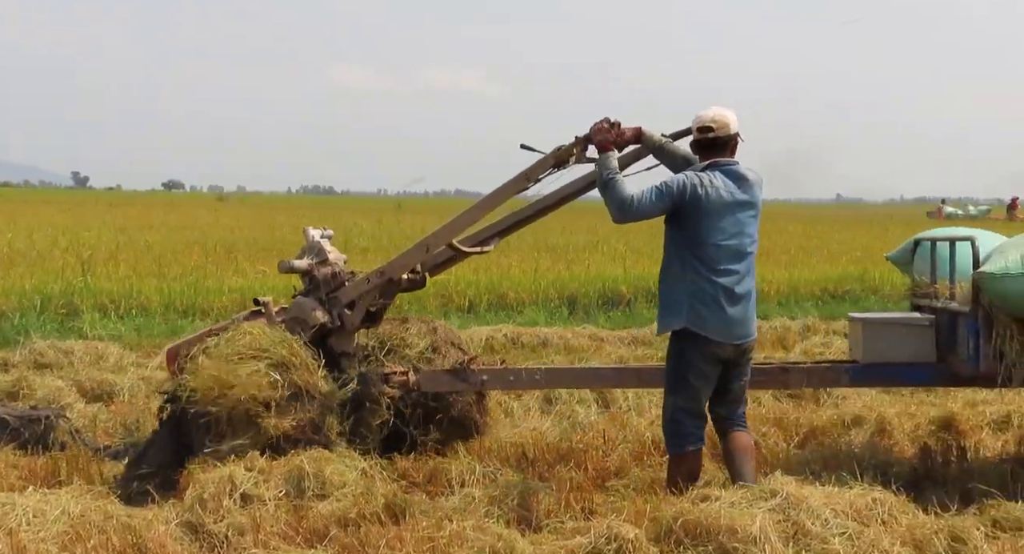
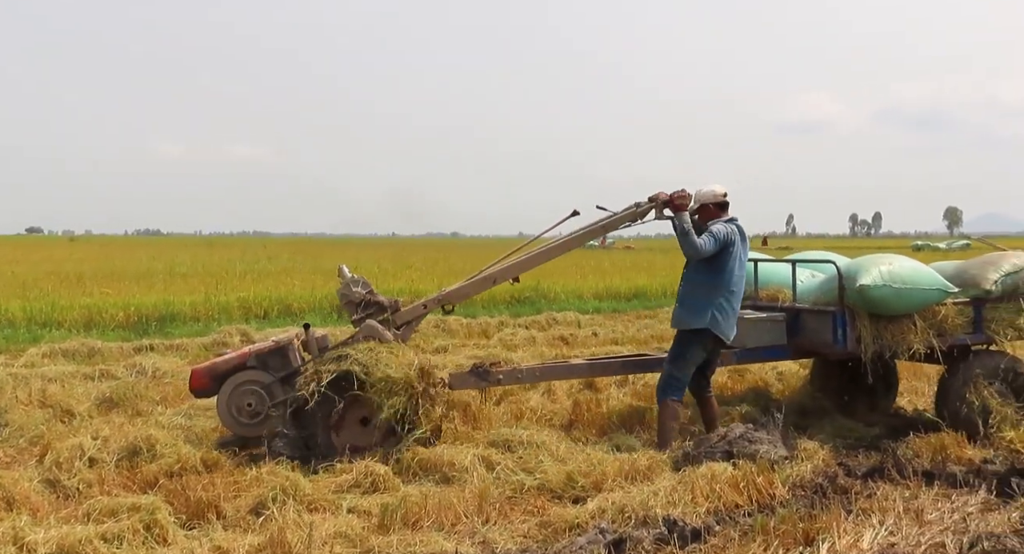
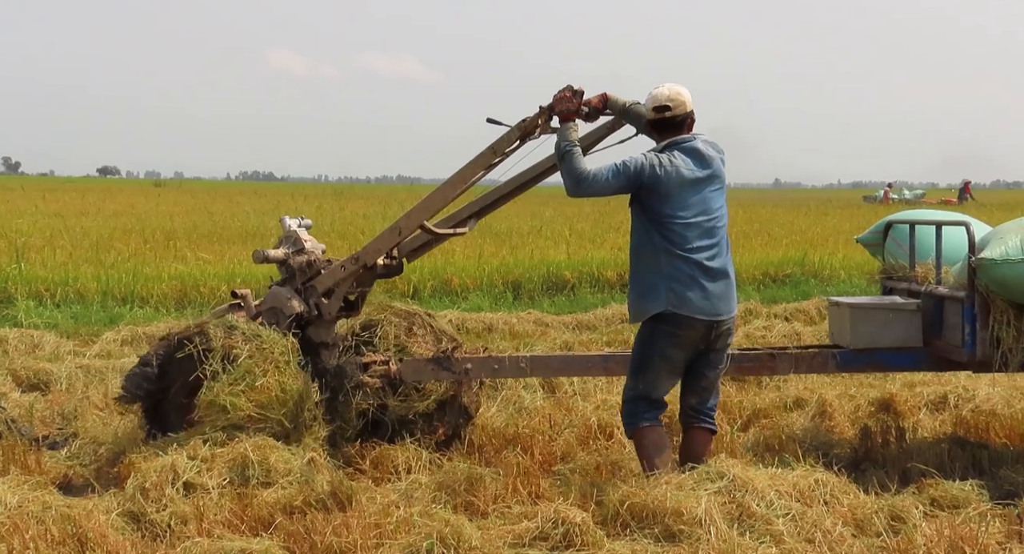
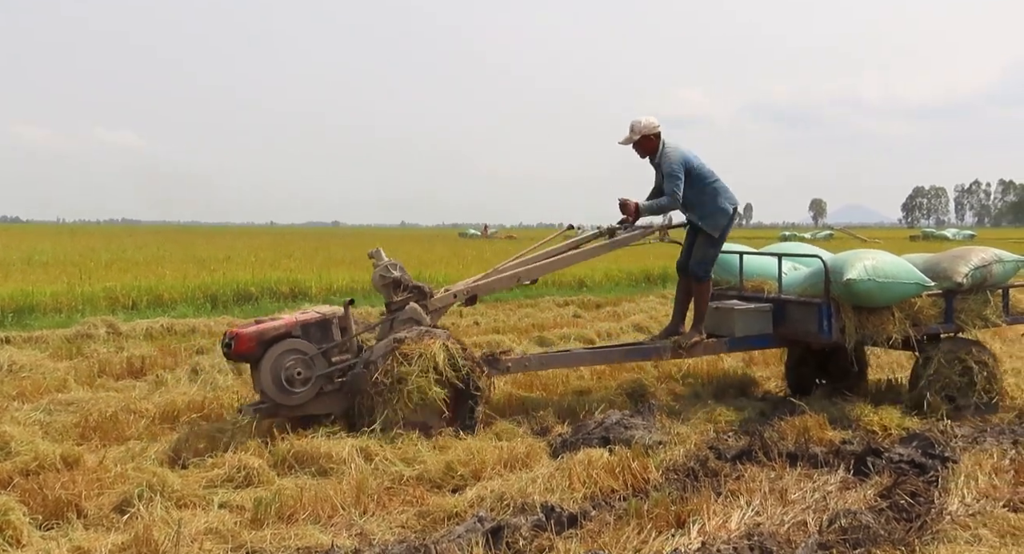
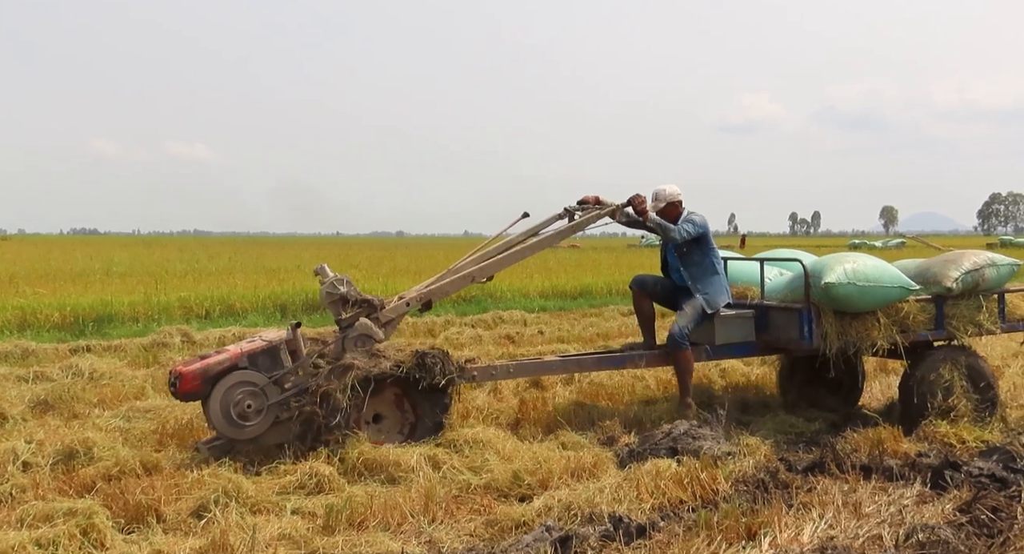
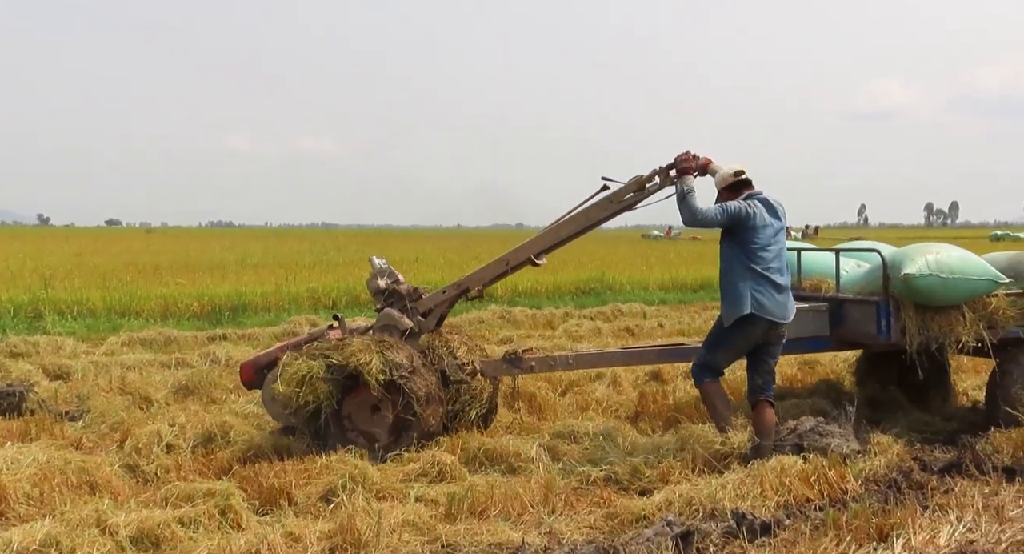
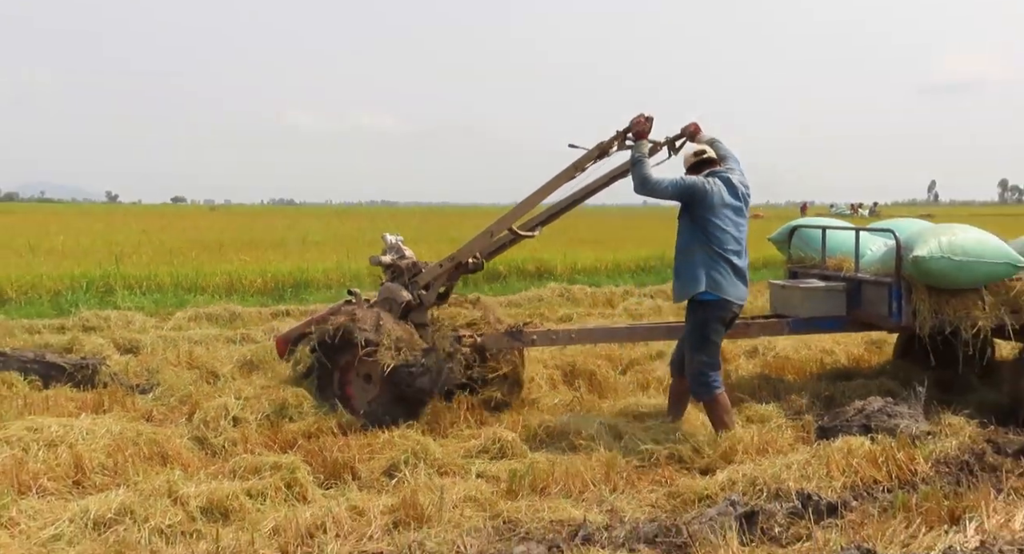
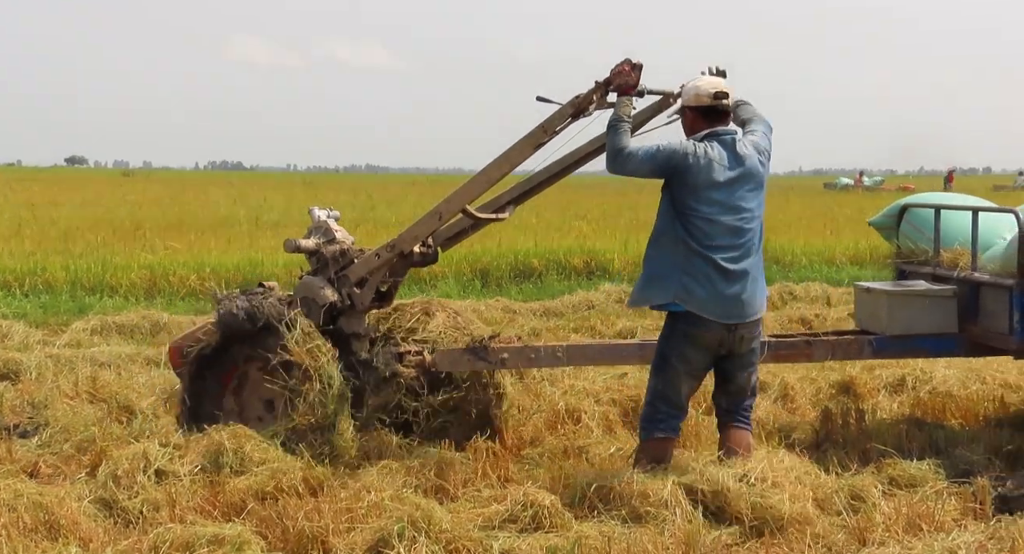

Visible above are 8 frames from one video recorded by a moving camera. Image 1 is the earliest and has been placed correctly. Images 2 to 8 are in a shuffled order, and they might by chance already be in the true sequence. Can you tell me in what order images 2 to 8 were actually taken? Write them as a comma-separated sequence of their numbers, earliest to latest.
3, 8, 7, 6, 2, 5, 4
